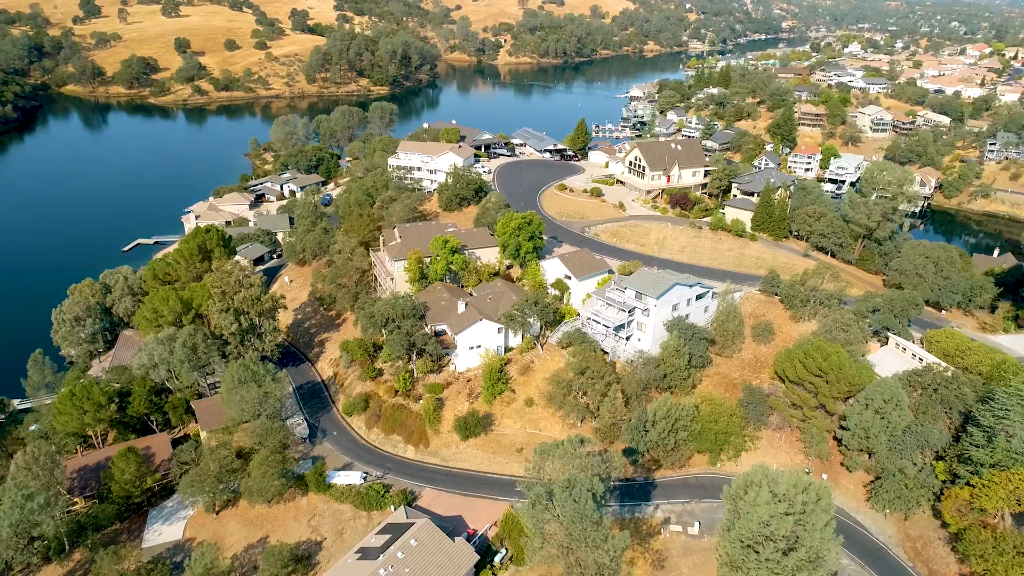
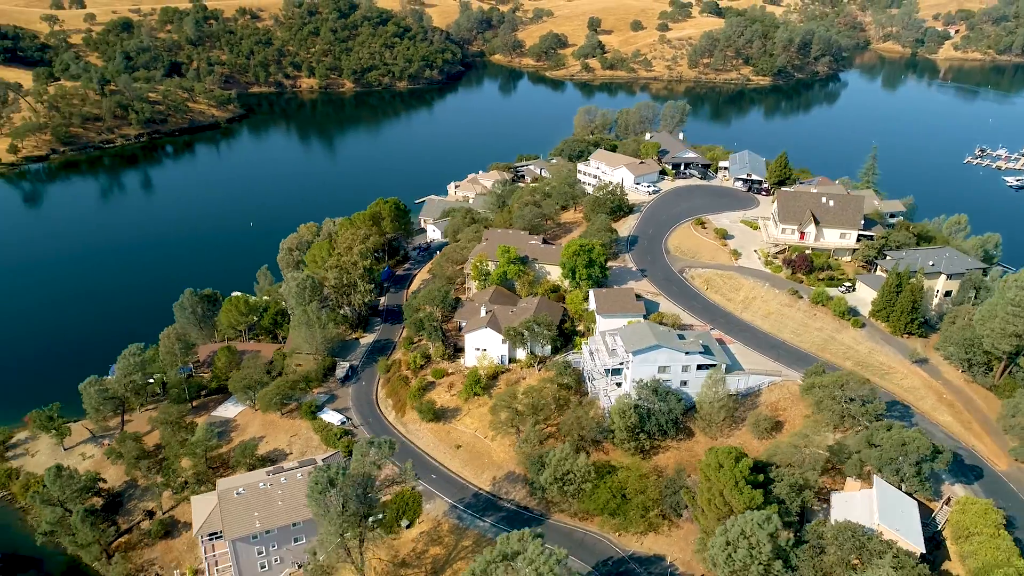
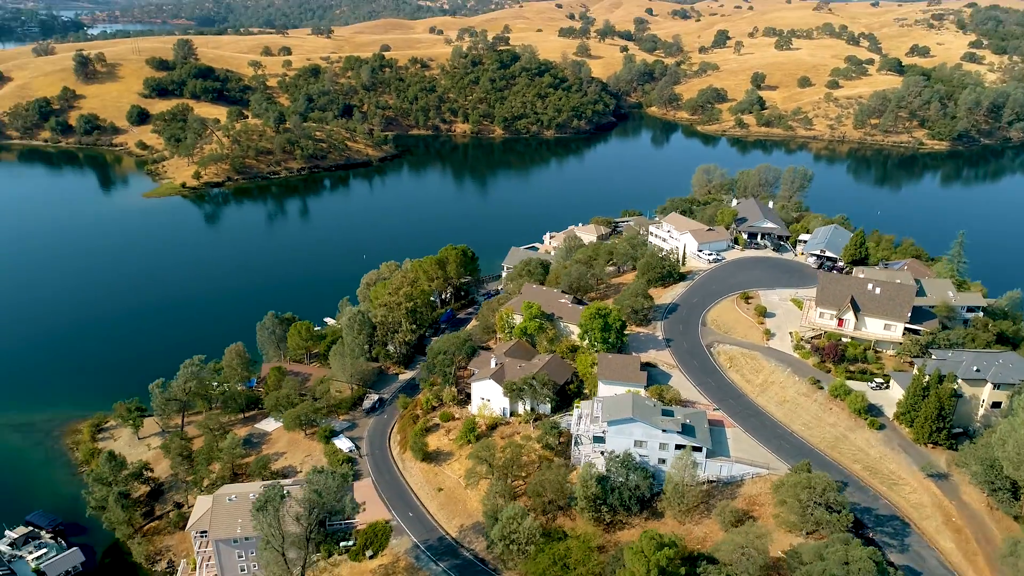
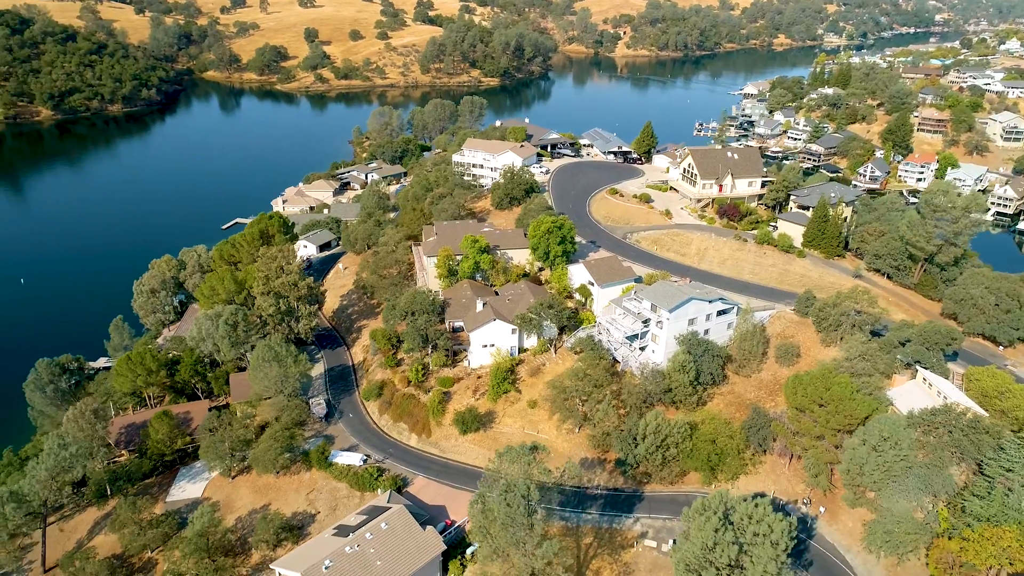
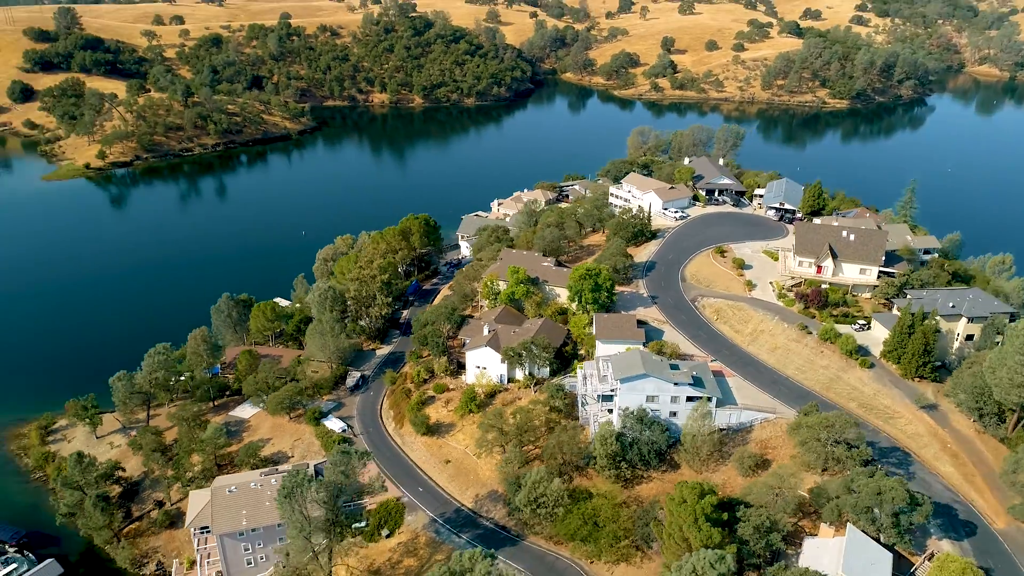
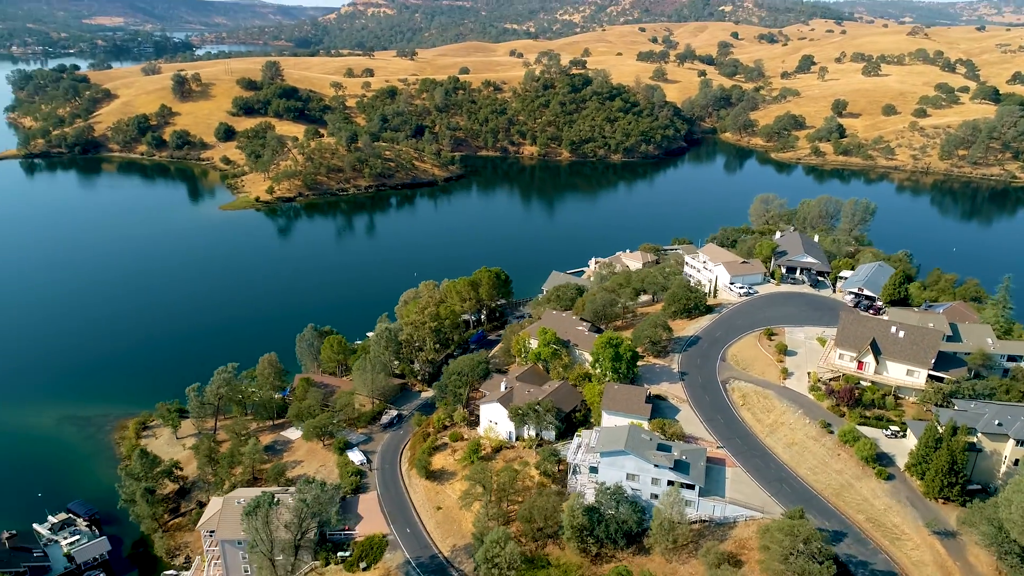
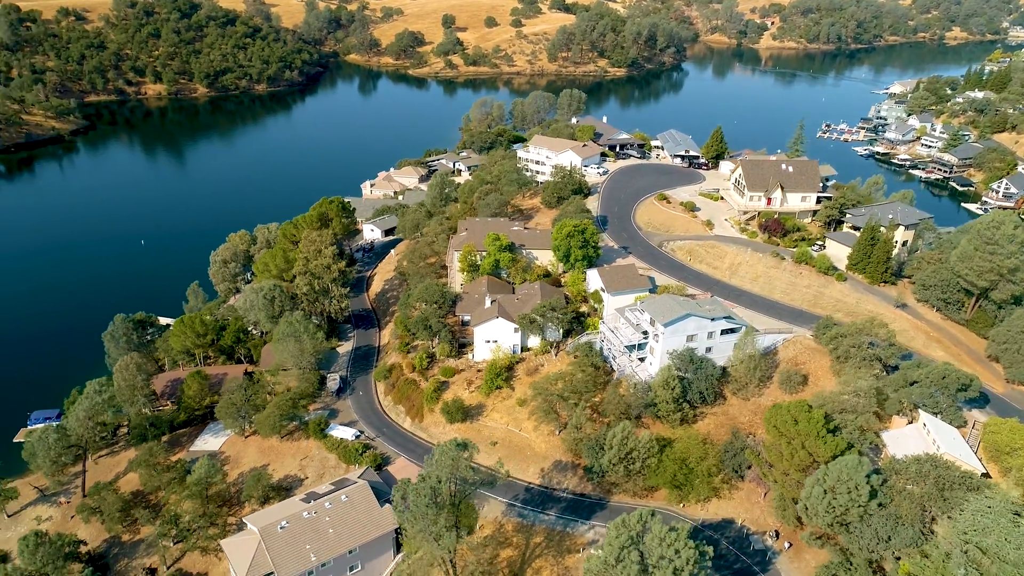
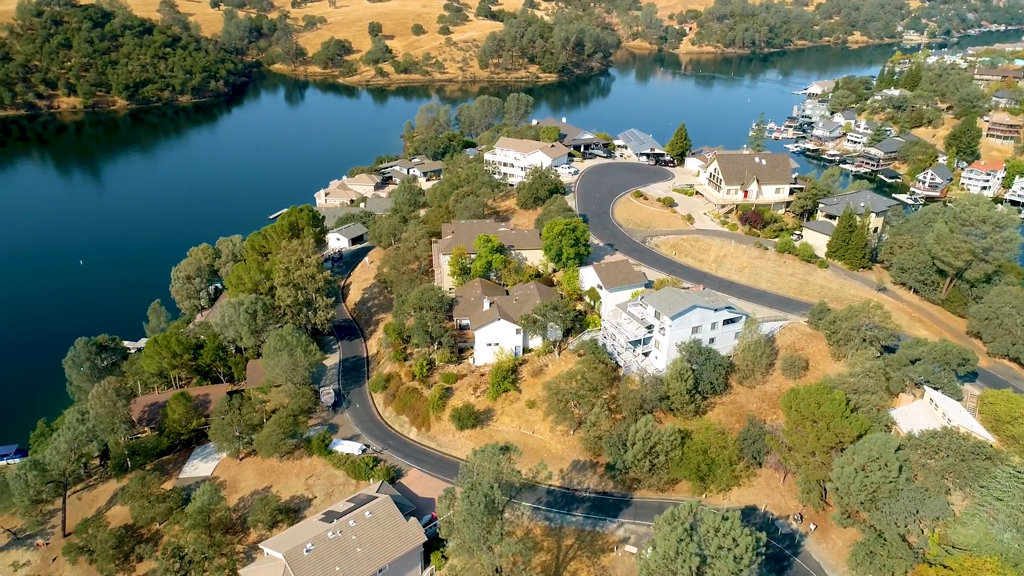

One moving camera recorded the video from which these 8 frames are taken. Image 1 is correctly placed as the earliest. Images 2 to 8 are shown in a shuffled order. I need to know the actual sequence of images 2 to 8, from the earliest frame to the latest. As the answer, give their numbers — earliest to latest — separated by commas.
4, 8, 7, 2, 5, 3, 6
